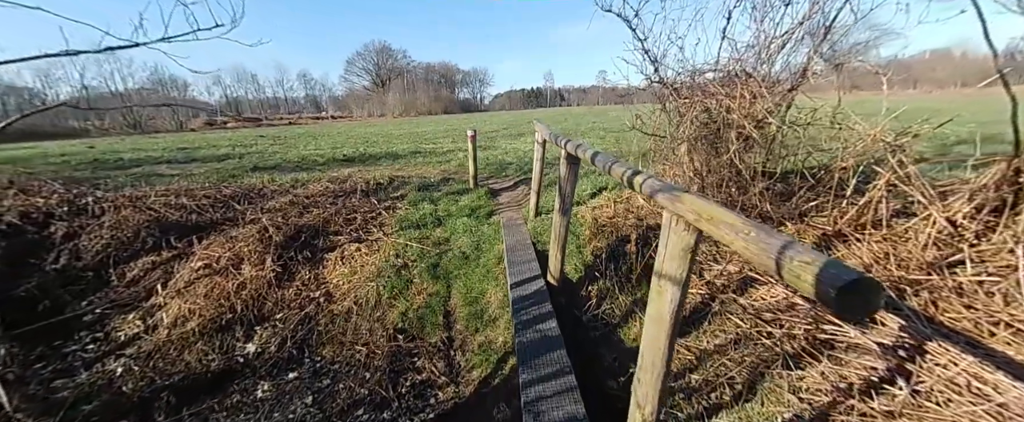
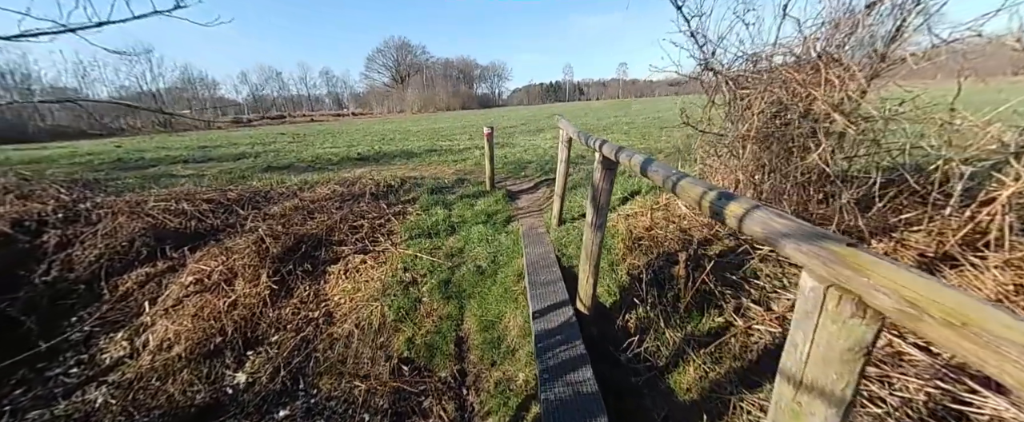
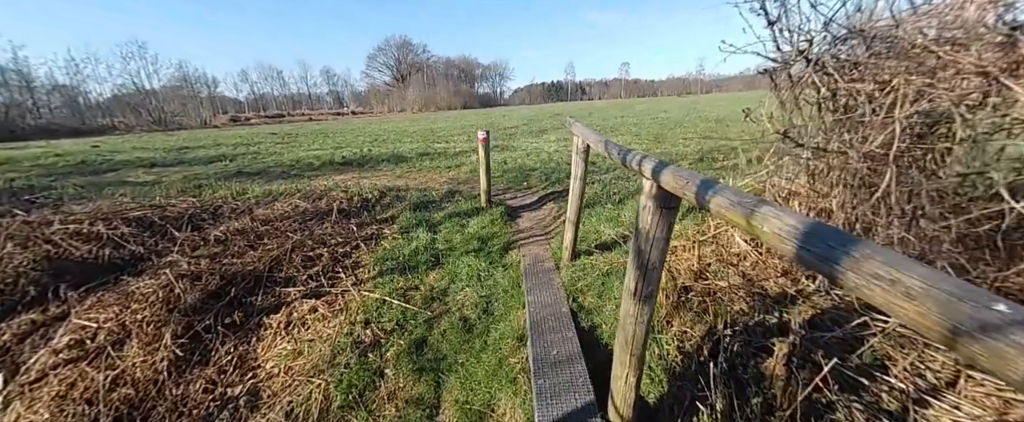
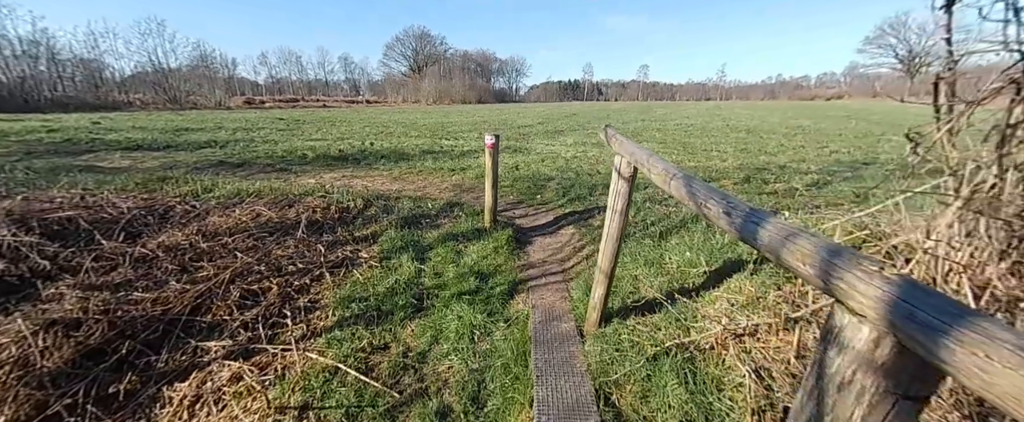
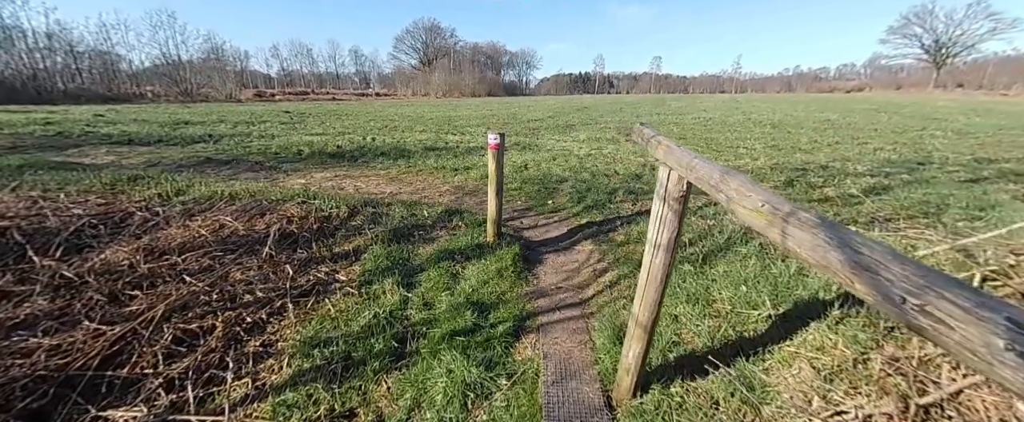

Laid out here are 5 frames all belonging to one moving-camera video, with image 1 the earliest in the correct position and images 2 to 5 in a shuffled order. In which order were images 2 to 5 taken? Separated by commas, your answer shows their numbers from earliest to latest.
2, 3, 4, 5
